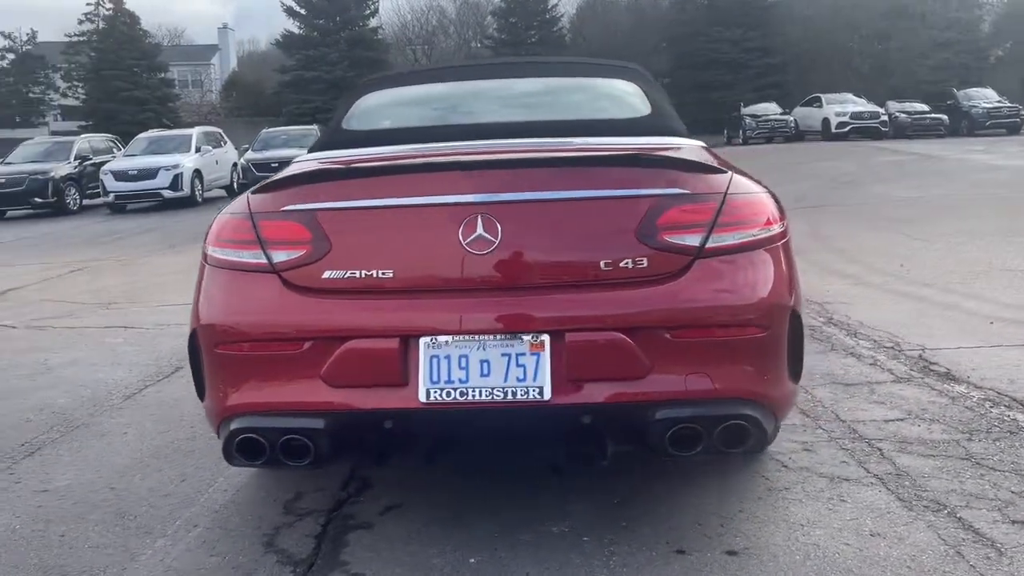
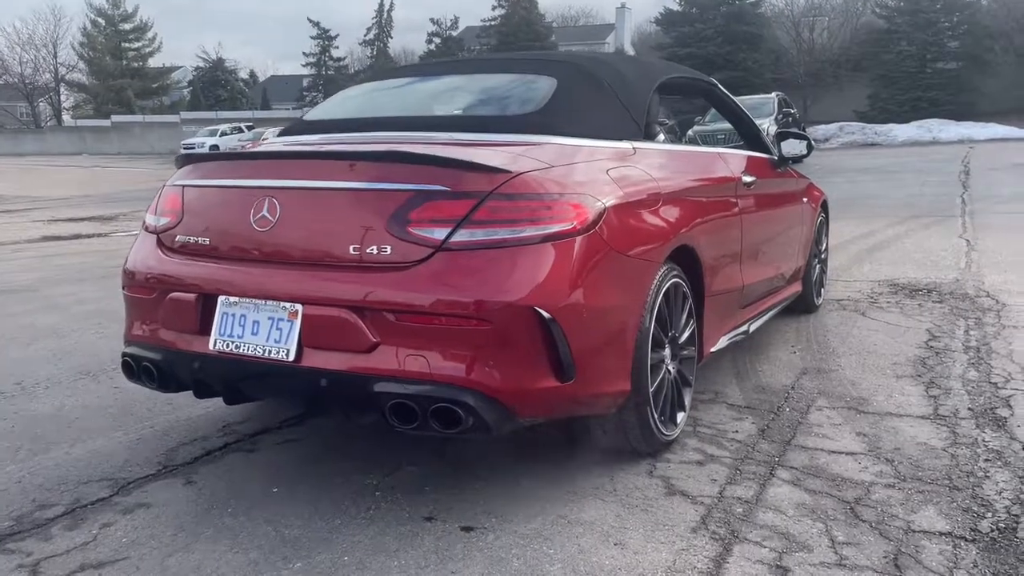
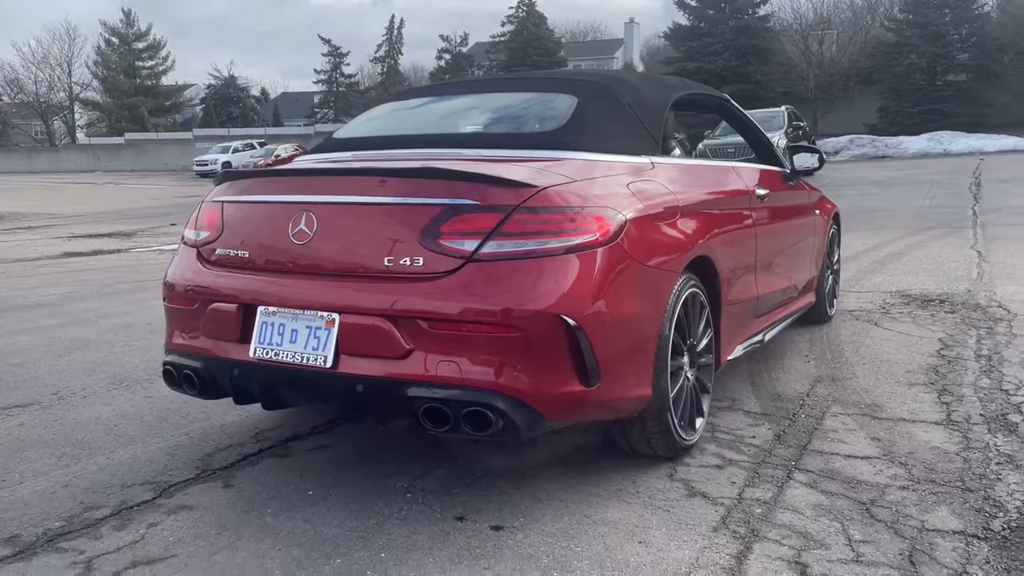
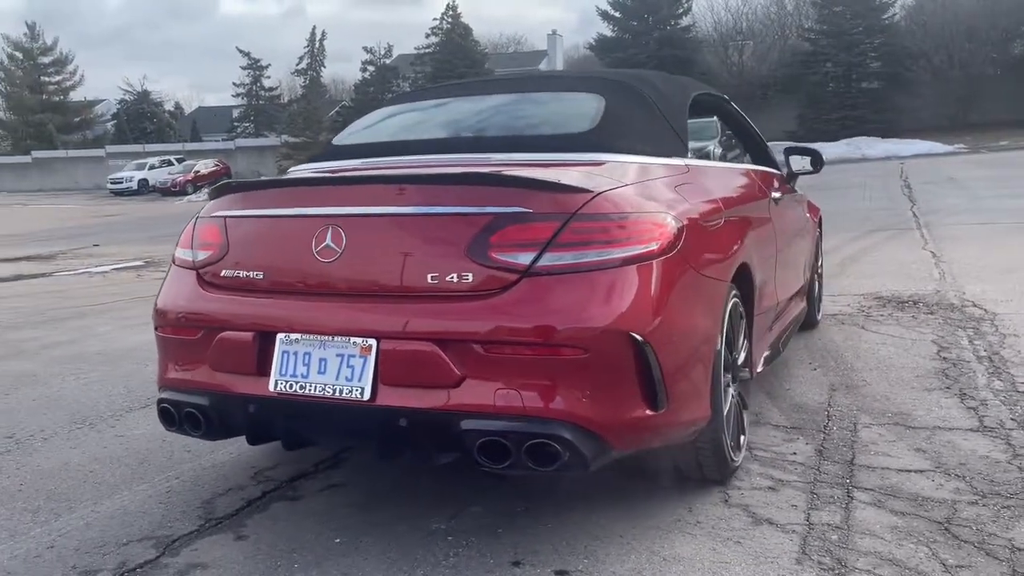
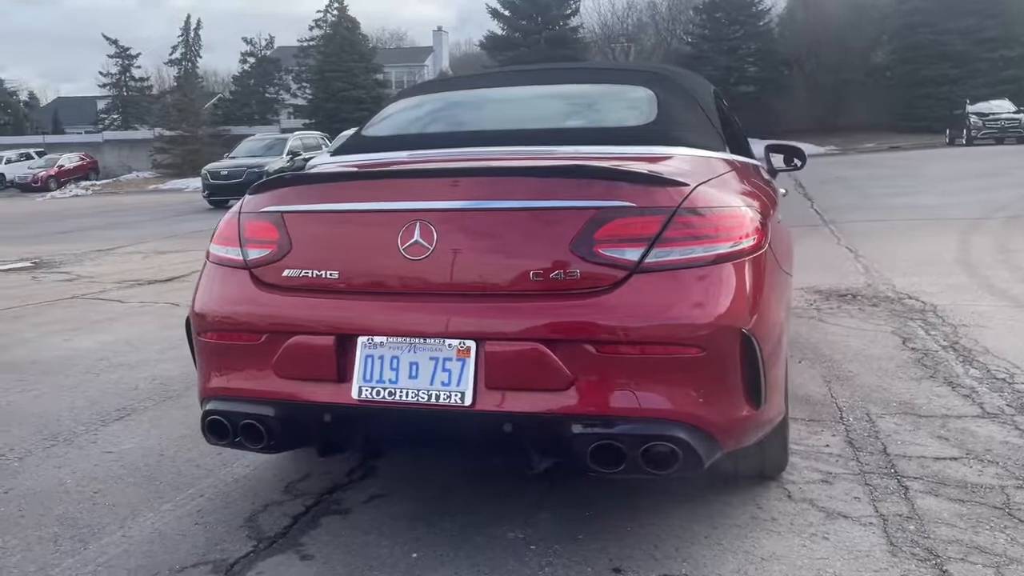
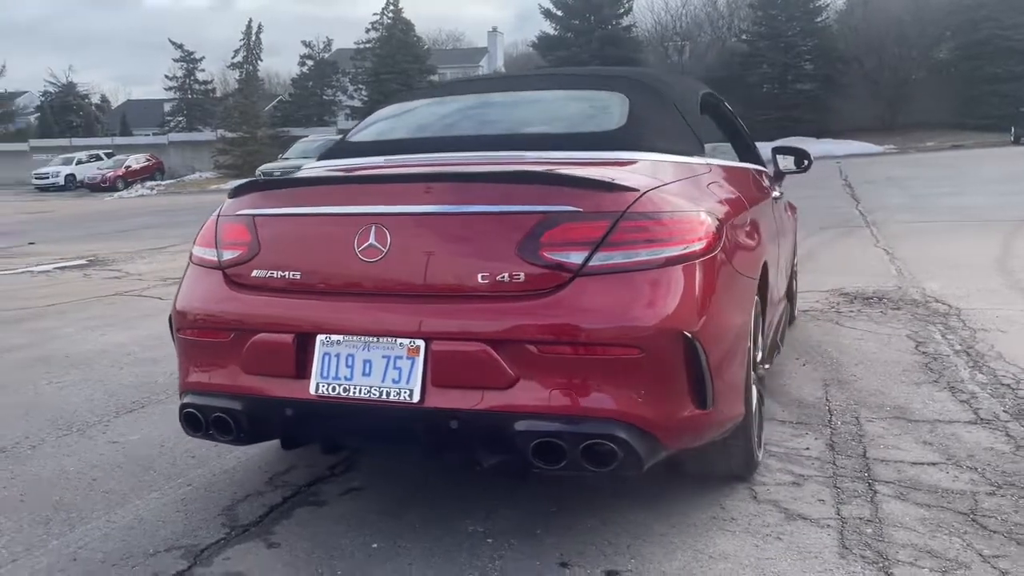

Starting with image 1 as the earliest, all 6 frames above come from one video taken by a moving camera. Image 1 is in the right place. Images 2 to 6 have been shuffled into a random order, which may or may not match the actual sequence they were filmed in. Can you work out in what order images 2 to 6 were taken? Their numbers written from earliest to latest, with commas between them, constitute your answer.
5, 6, 4, 3, 2
